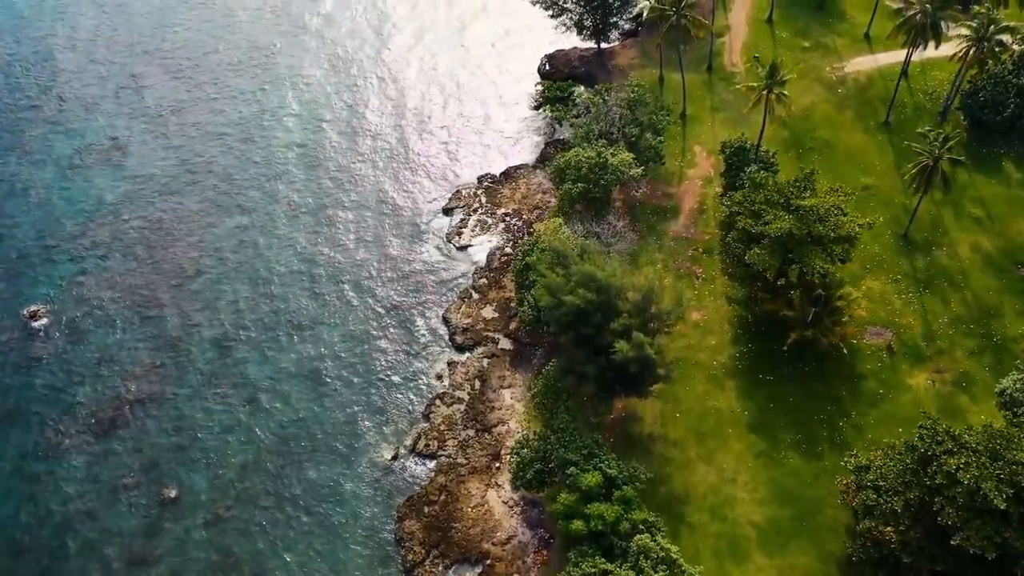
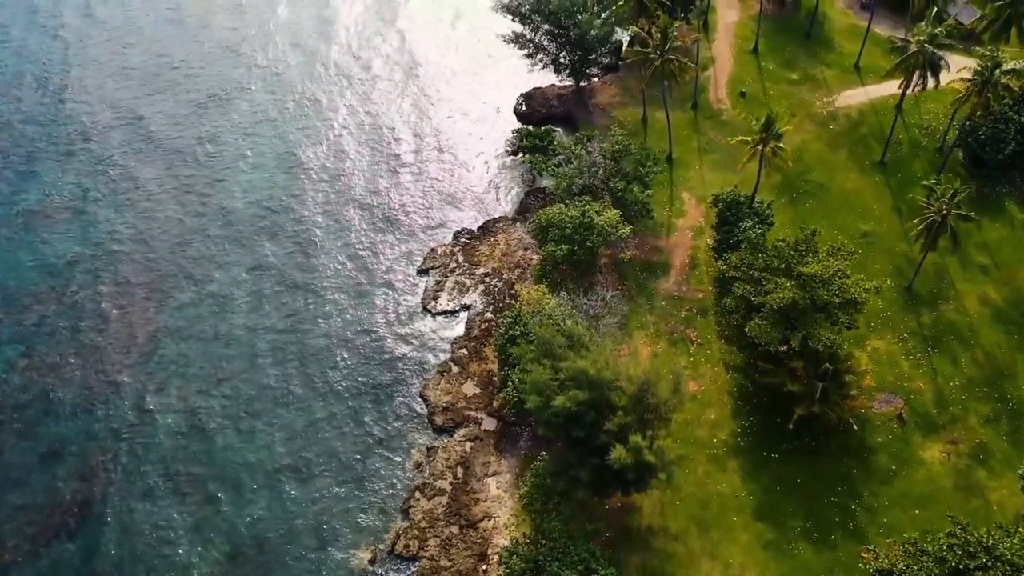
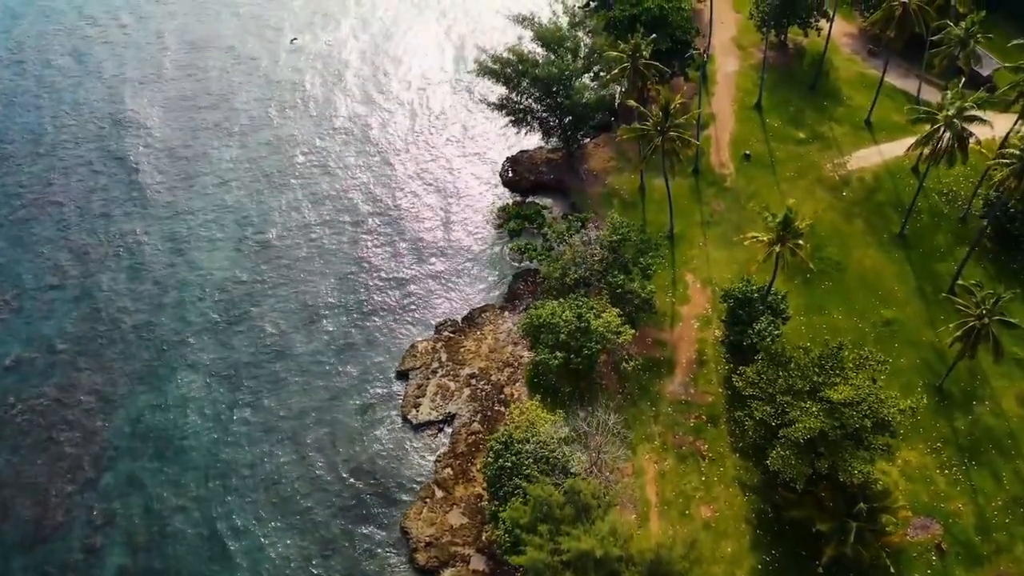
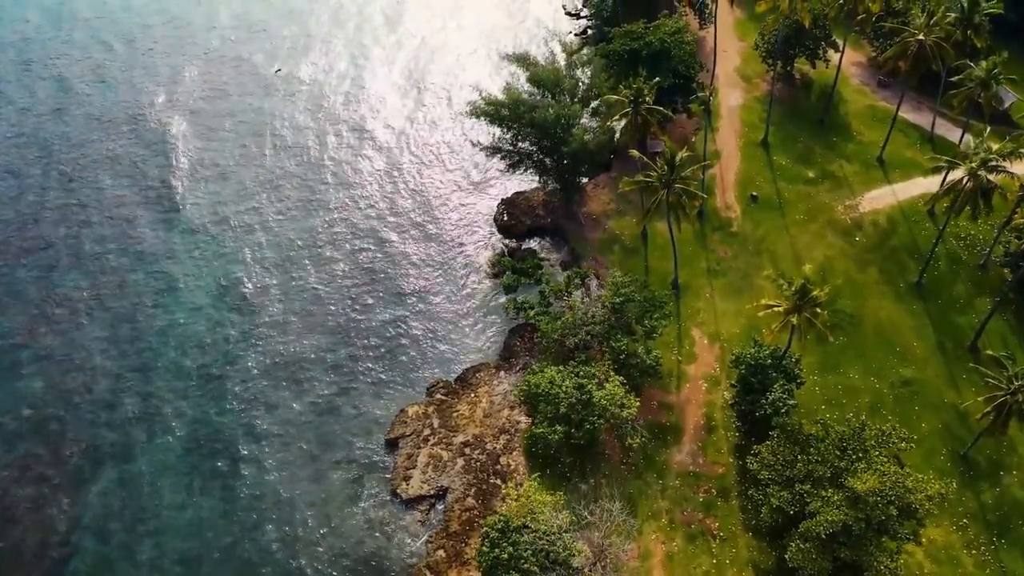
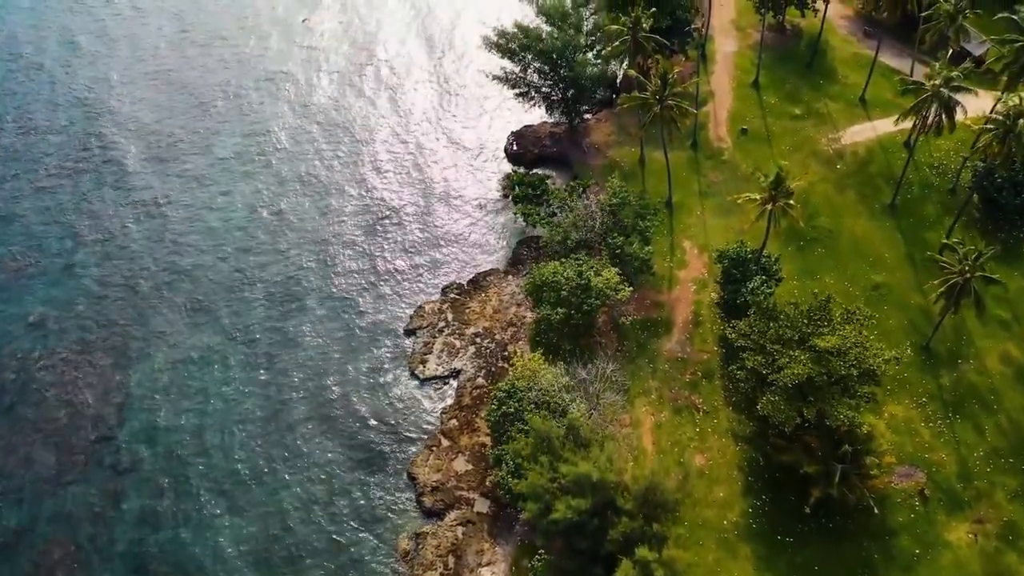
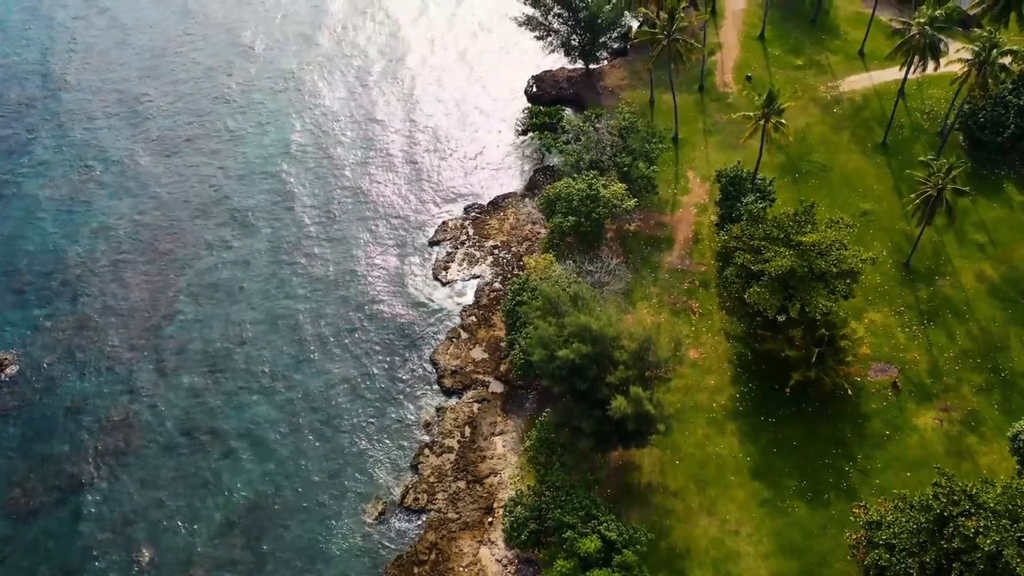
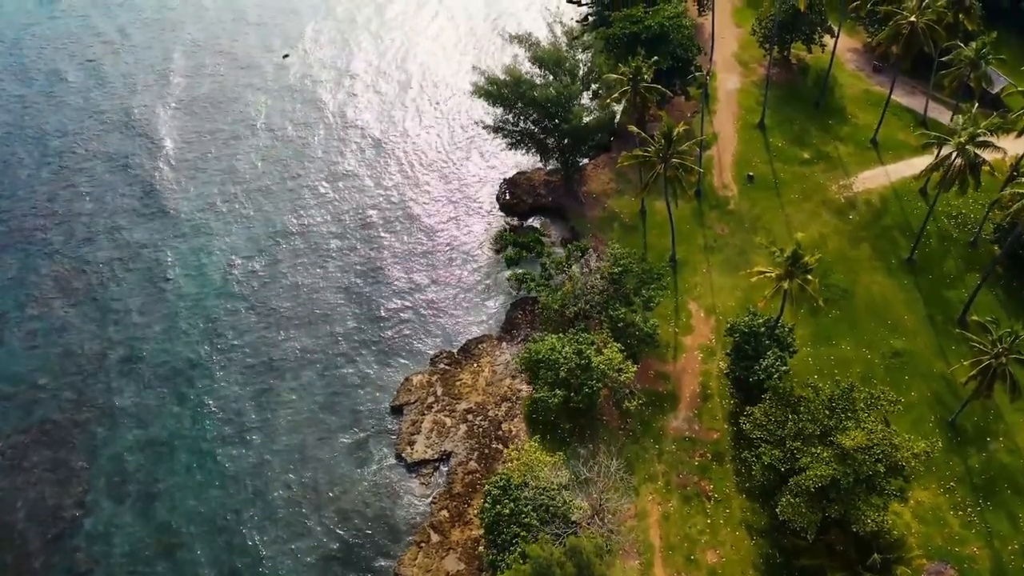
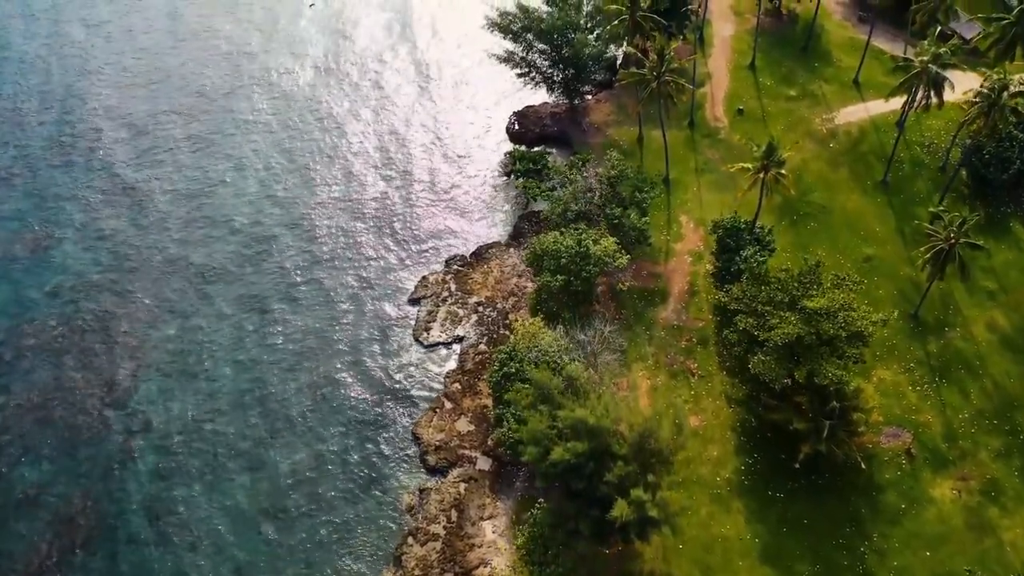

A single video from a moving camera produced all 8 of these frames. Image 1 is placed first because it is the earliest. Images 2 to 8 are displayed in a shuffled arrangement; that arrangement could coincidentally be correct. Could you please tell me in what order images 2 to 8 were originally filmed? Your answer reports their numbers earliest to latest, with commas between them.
6, 2, 8, 5, 3, 7, 4
